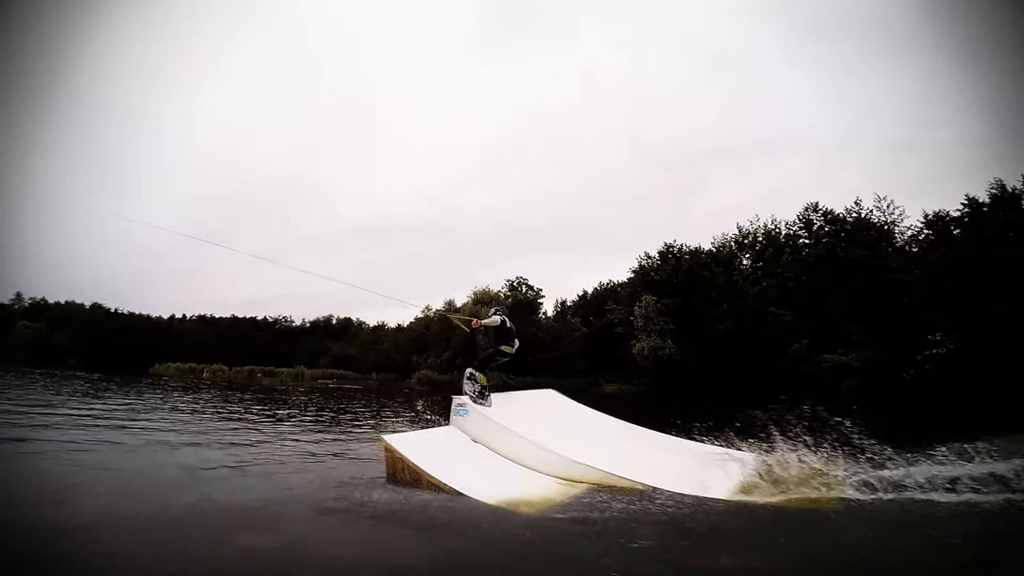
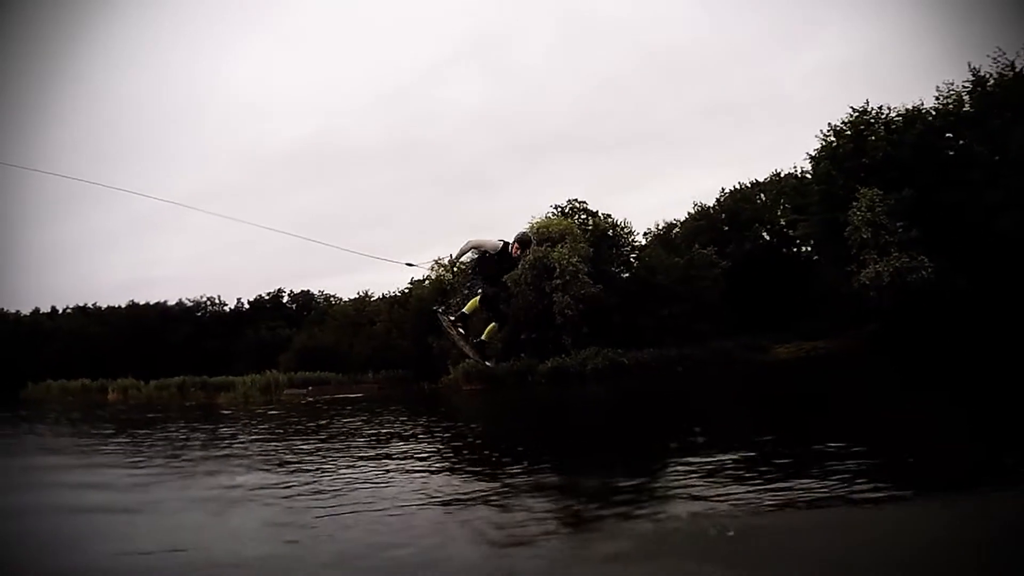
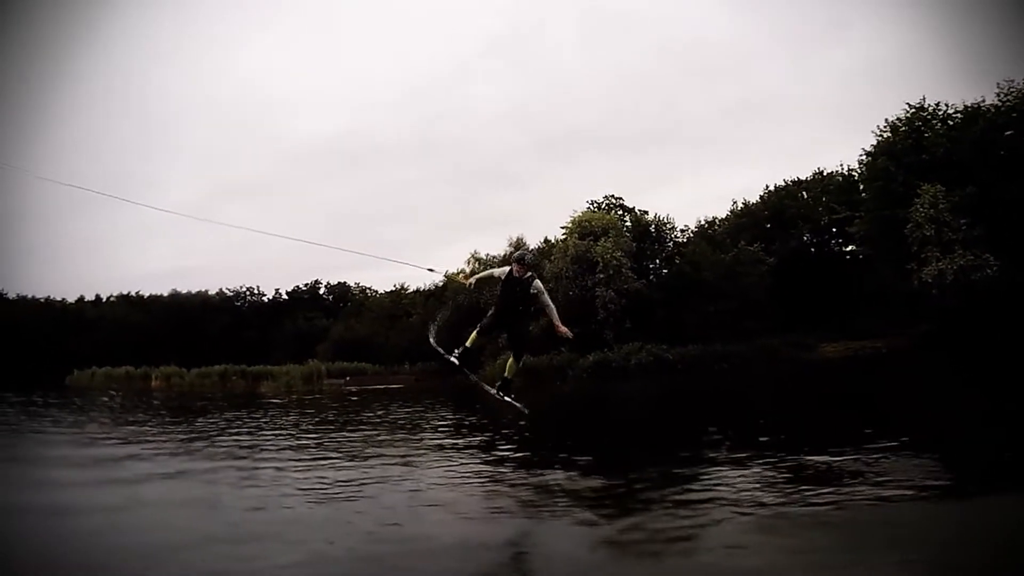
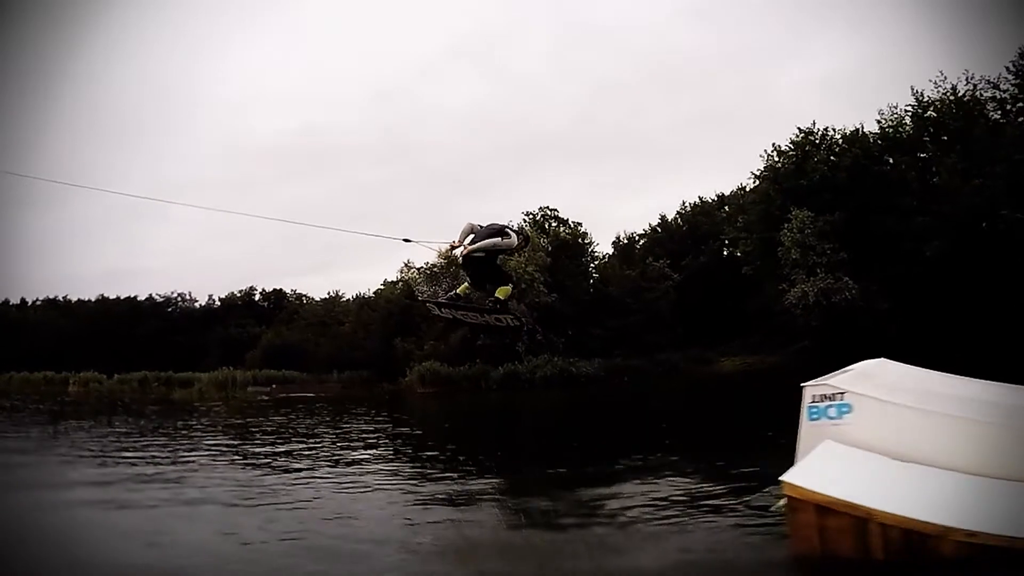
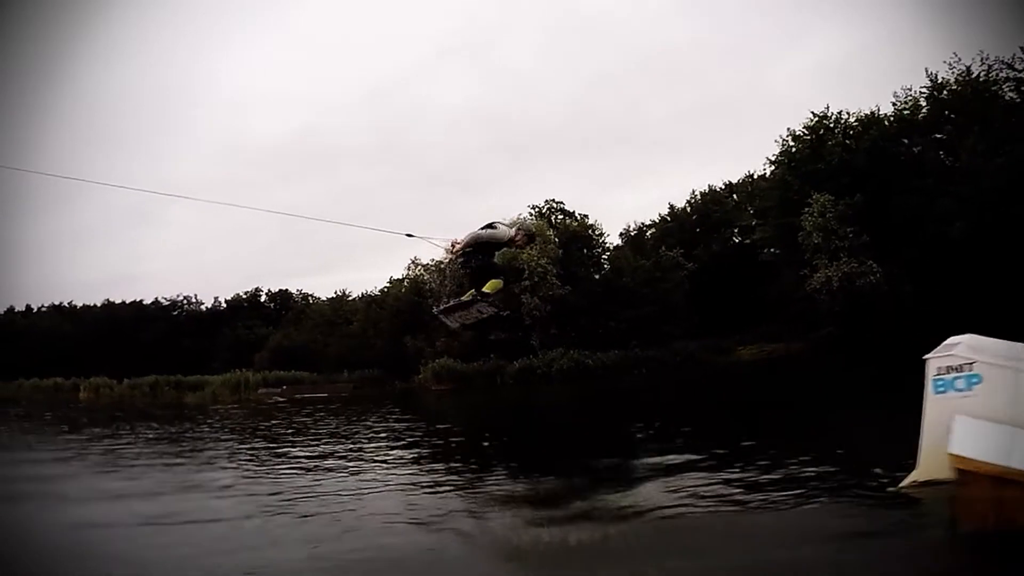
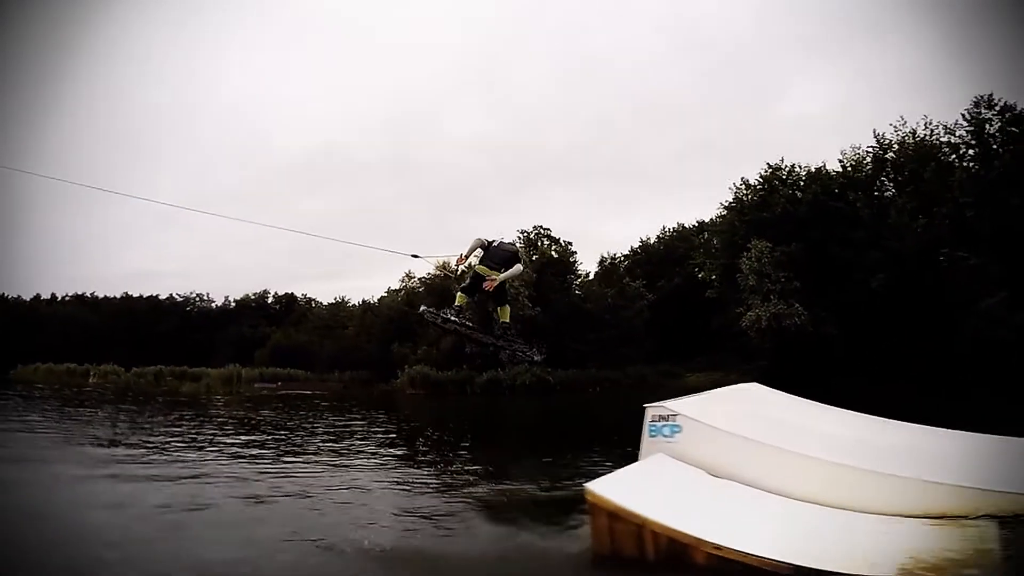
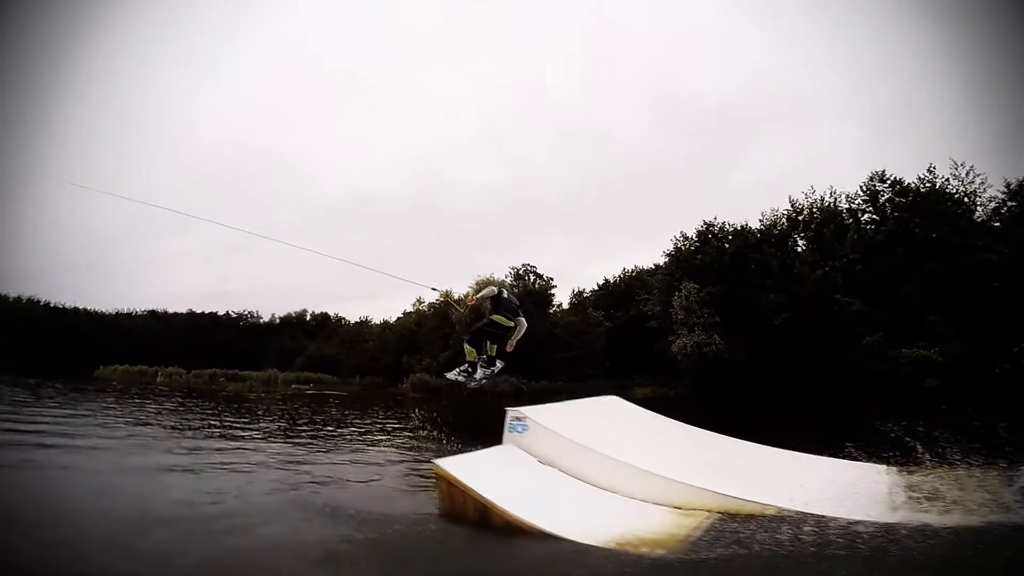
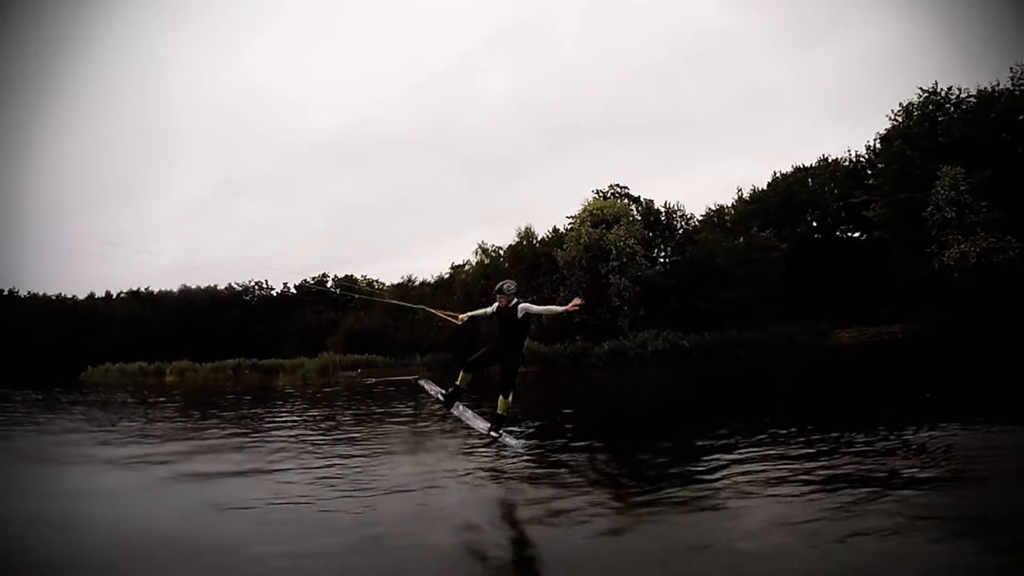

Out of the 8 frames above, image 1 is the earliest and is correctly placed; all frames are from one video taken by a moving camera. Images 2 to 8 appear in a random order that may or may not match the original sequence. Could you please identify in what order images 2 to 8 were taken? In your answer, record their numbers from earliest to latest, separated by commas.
7, 6, 4, 5, 2, 3, 8
